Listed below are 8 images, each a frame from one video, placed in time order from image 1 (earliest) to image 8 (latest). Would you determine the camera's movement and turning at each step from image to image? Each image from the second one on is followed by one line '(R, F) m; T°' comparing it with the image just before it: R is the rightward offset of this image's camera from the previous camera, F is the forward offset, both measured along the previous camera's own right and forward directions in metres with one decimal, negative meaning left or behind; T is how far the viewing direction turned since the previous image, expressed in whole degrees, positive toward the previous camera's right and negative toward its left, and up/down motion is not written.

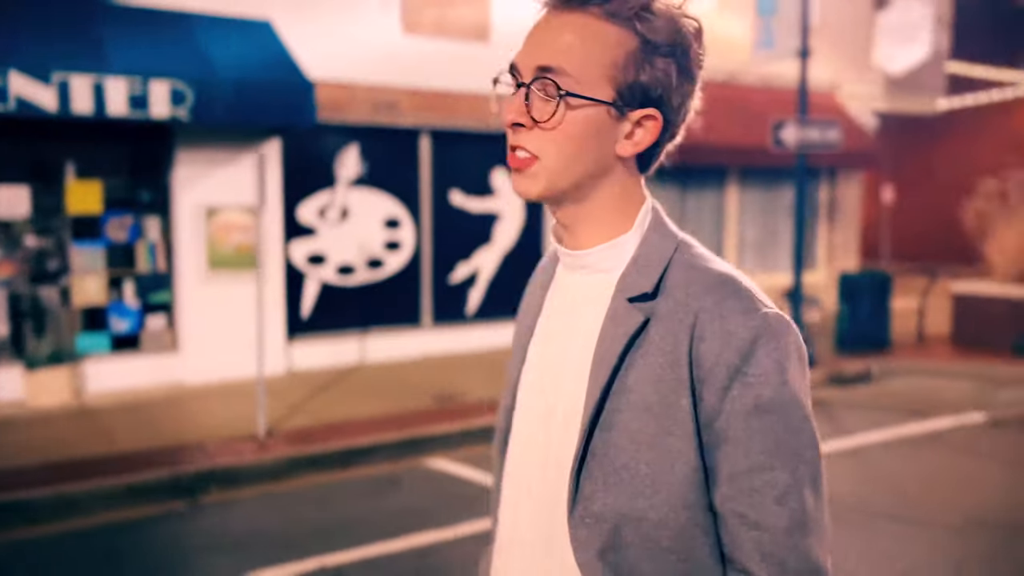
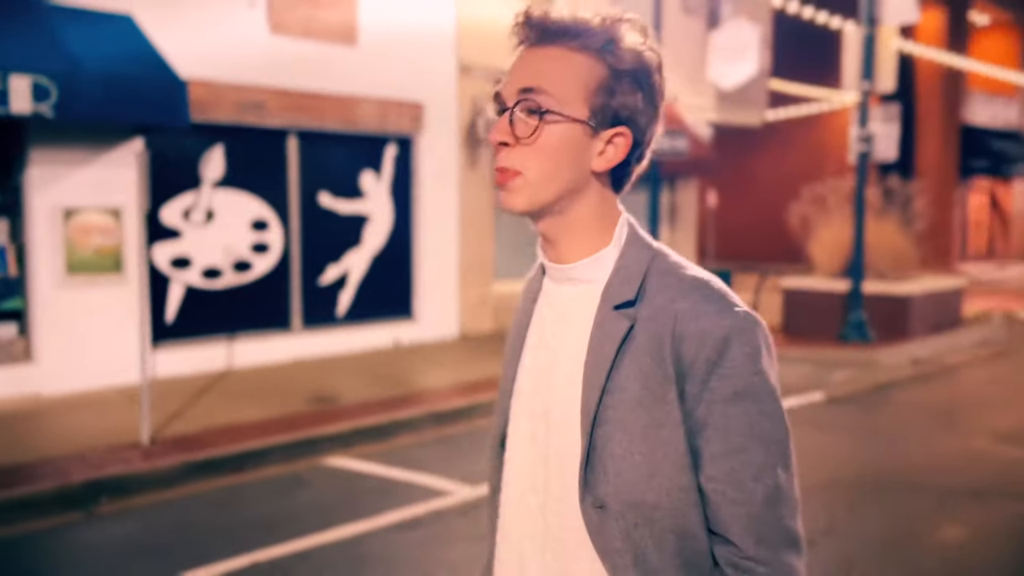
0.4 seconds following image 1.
(0.0, +0.1) m; -8°
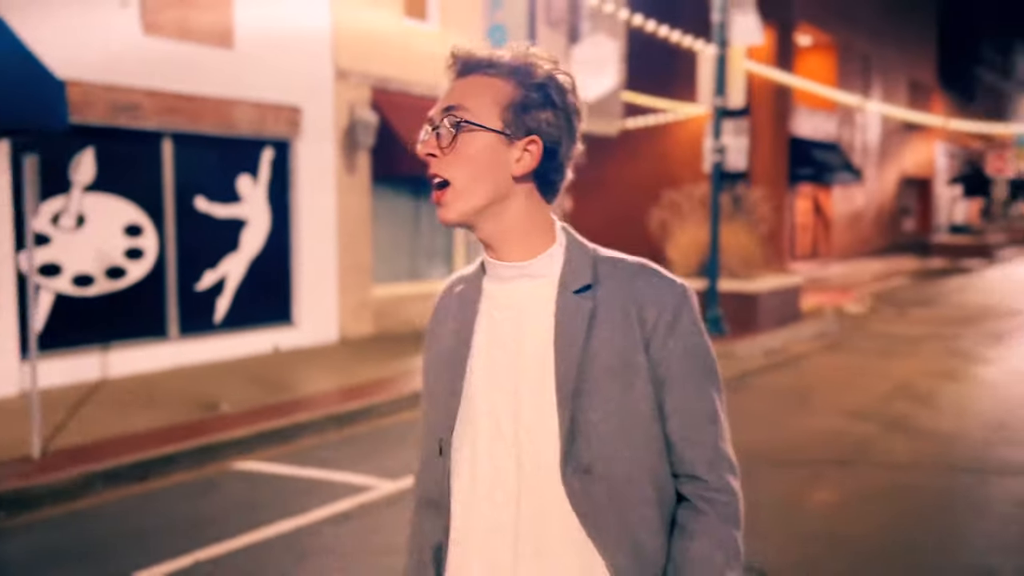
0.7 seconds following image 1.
(-0.5, -0.3) m; +10°
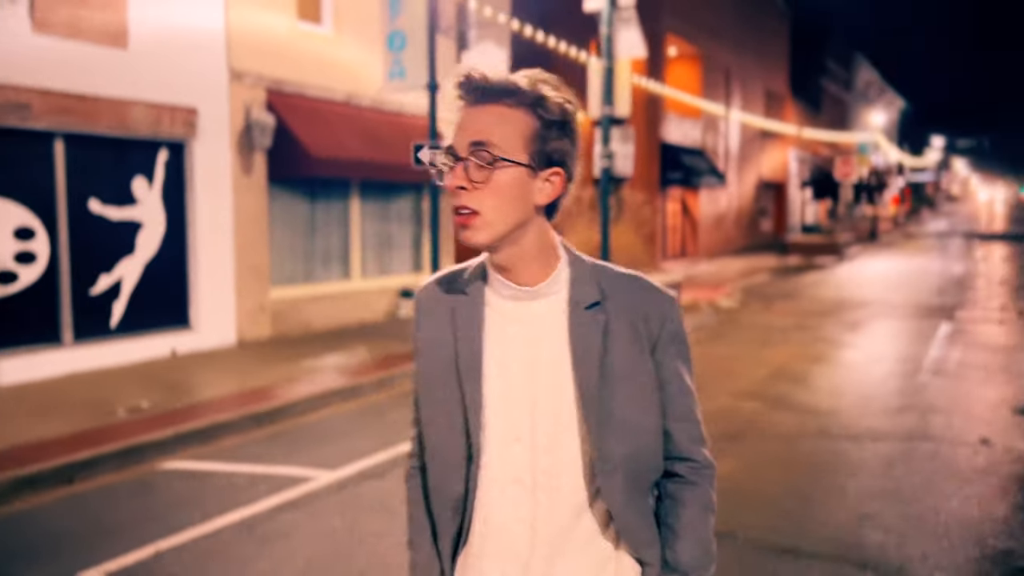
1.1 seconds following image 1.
(-0.5, -0.4) m; +9°
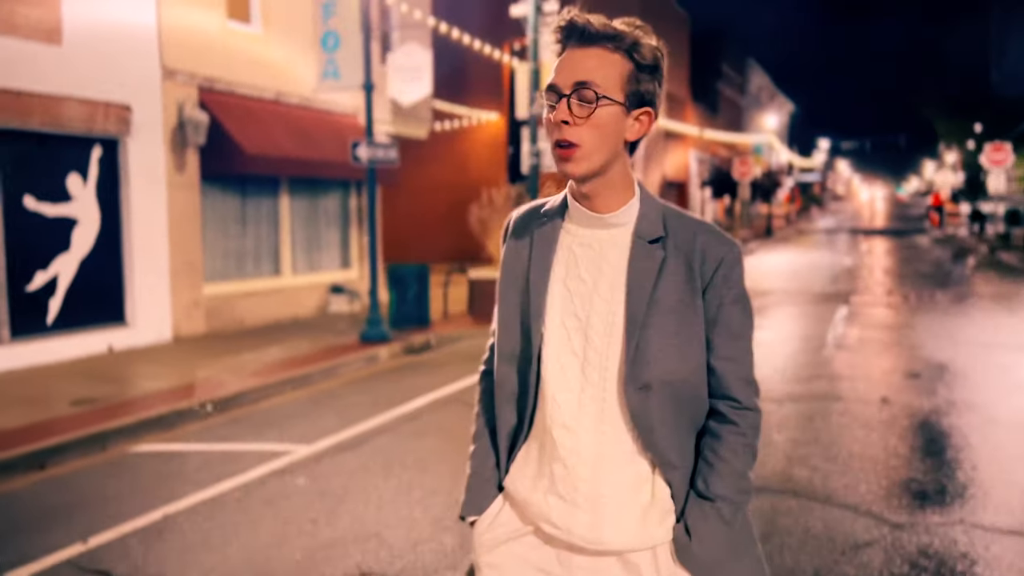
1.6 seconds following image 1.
(-0.5, -0.6) m; +6°
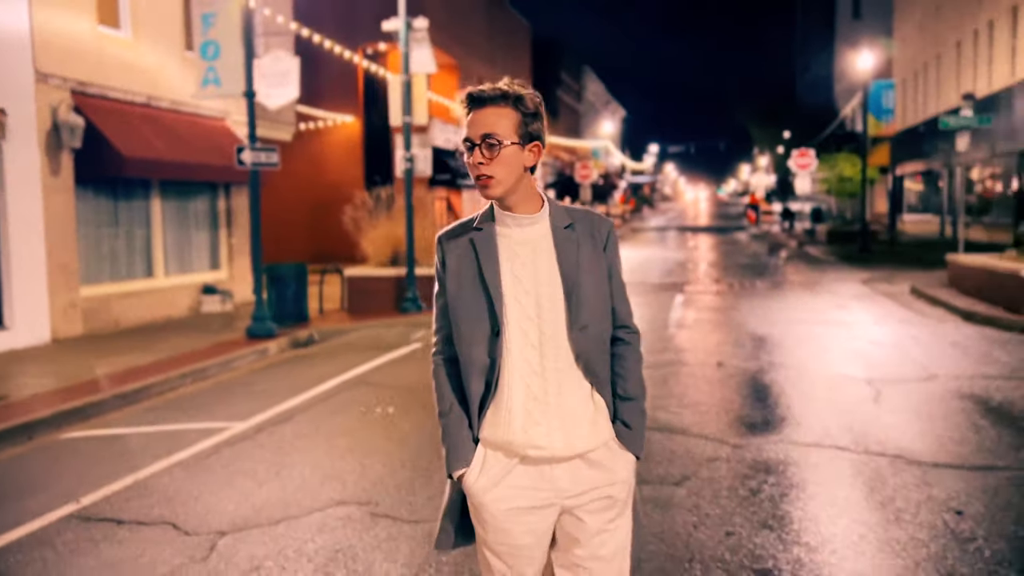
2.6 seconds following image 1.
(-0.6, -1.2) m; +11°
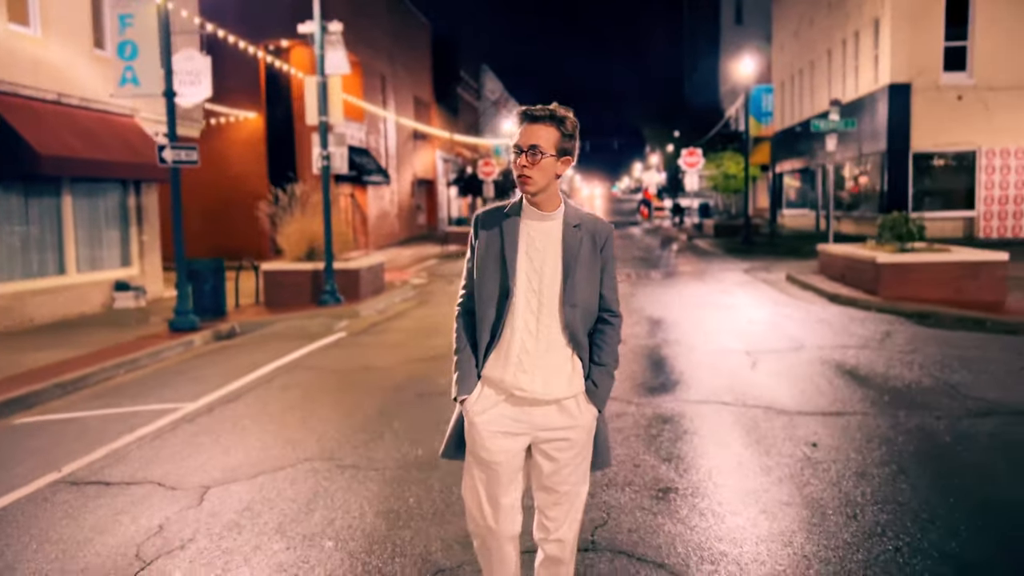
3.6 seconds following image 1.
(-0.3, -0.9) m; +7°
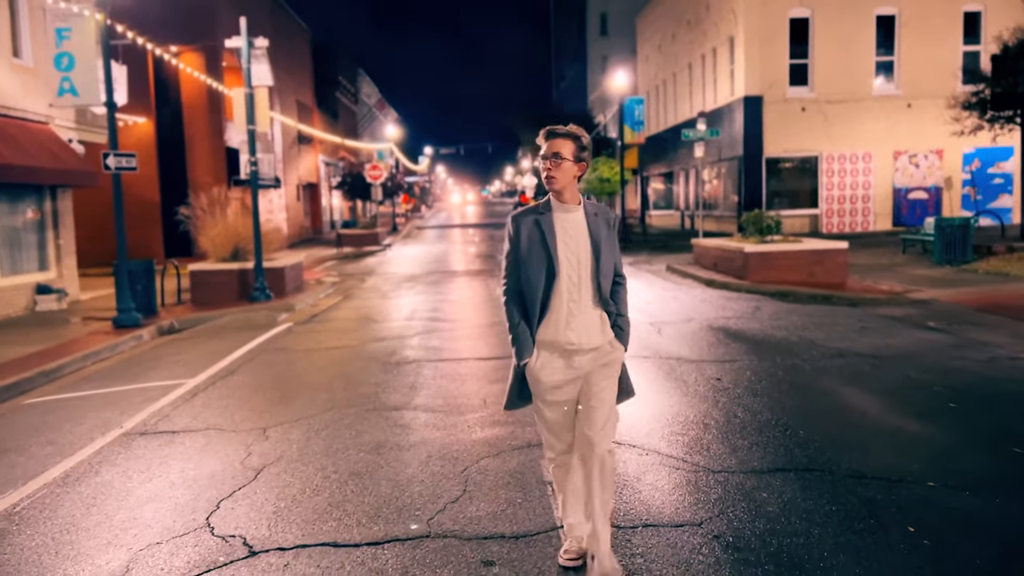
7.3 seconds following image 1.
(-1.0, -1.7) m; +9°
